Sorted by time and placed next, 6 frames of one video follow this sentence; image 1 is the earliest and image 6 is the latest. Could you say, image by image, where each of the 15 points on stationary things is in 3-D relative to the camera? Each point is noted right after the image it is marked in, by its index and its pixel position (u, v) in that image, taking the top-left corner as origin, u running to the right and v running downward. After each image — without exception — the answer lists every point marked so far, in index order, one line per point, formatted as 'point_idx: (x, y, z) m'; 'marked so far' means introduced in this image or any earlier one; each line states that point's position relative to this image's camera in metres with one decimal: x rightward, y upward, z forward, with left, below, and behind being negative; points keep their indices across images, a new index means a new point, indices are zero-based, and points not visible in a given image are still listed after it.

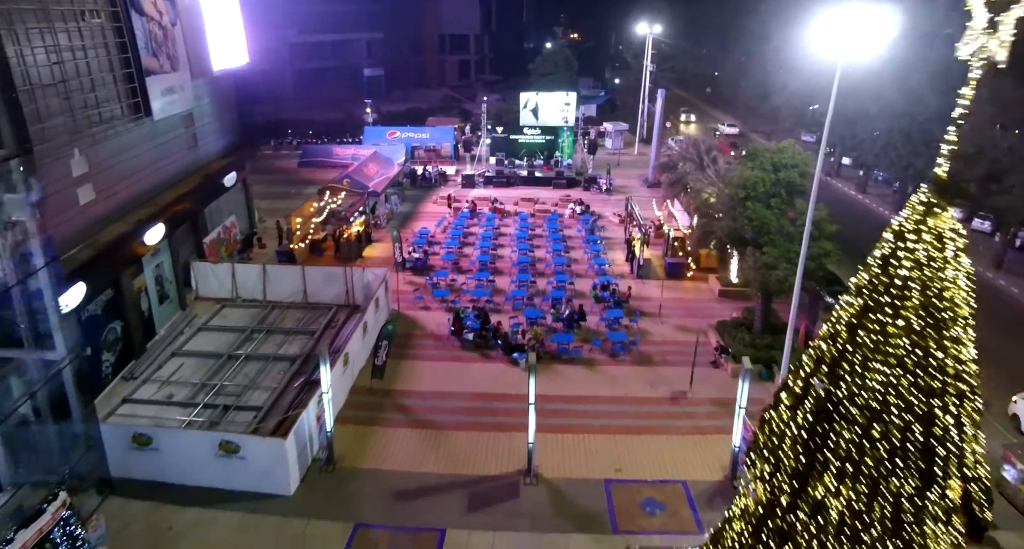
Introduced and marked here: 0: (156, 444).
0: (-8.0, -3.8, +14.2) m
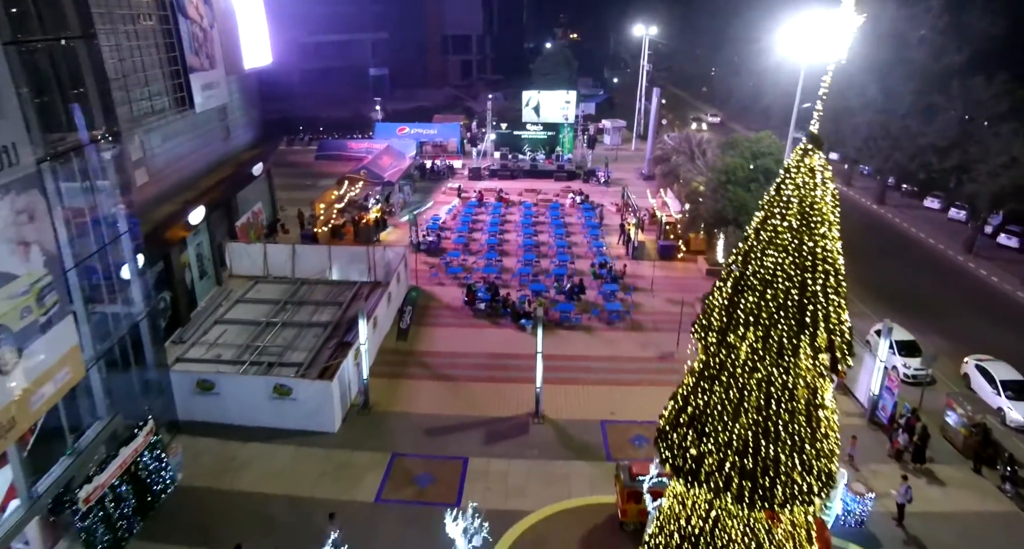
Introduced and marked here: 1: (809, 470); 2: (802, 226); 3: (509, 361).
0: (-7.7, -3.0, +16.5) m
1: (+3.3, -2.1, +6.8) m
2: (+2.9, +0.5, +6.3) m
3: (-0.1, -2.7, +19.8) m
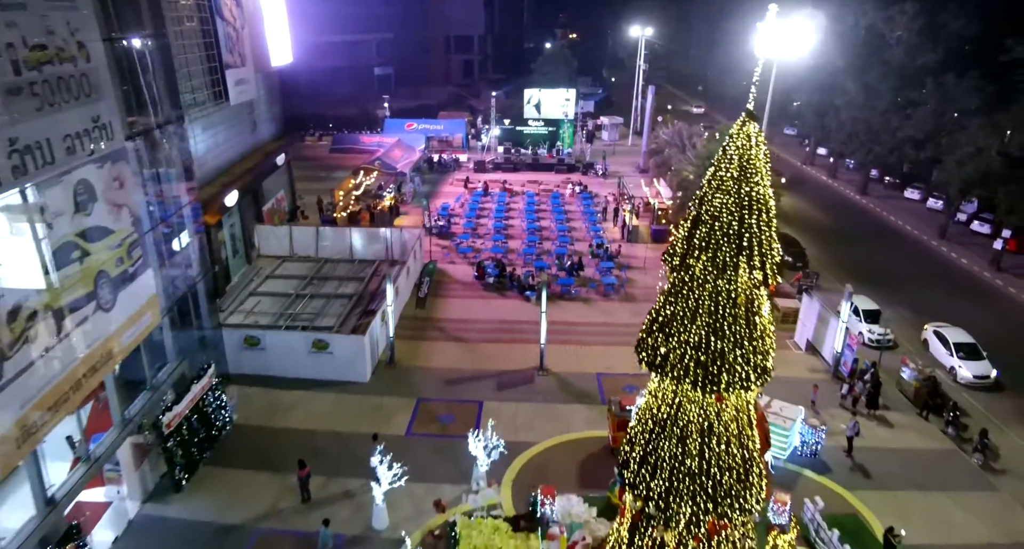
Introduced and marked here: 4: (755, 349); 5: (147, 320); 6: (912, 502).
0: (-7.5, -2.1, +18.9) m
1: (+3.5, -1.3, +9.2) m
2: (+3.2, +1.4, +8.7) m
3: (+0.1, -1.8, +22.2) m
4: (+3.6, -1.1, +9.2) m
5: (-8.6, -1.1, +14.6) m
6: (+9.8, -5.6, +15.4) m
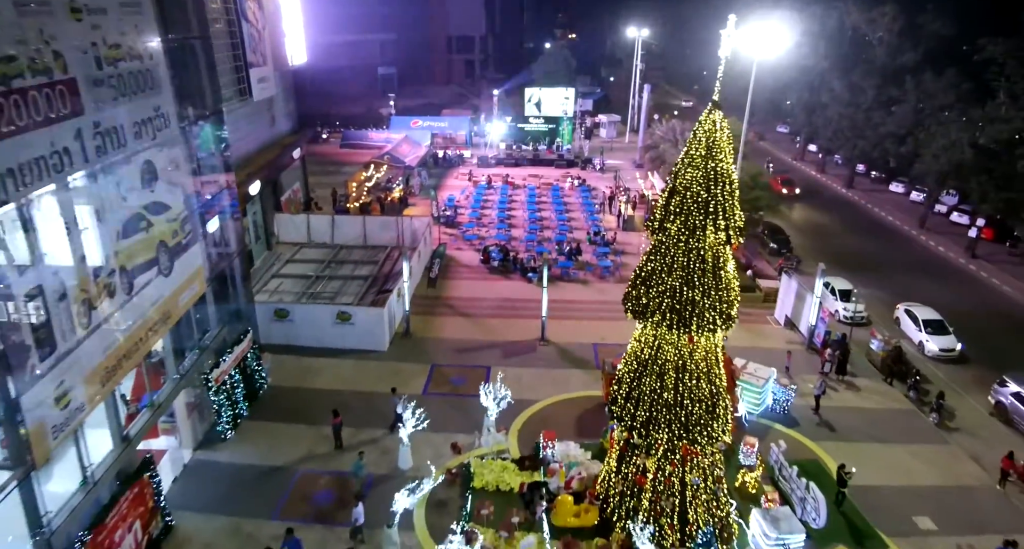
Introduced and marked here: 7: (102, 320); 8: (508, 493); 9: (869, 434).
0: (-7.4, -1.4, +20.9) m
1: (+3.7, -0.6, +11.2) m
2: (+3.3, +2.1, +10.7) m
3: (+0.3, -1.1, +24.2) m
4: (+3.8, -0.4, +11.2) m
5: (-8.4, -0.4, +16.6) m
6: (+9.9, -4.9, +17.4) m
7: (-8.3, -0.9, +12.8) m
8: (-0.1, -5.2, +14.9) m
9: (+10.4, -4.6, +18.2) m
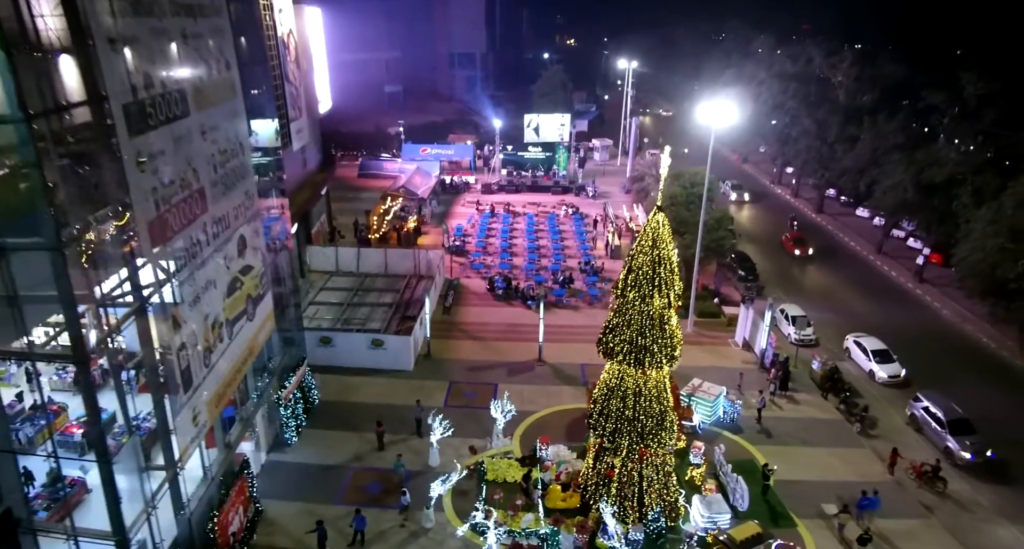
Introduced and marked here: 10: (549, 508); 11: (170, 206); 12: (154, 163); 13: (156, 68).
0: (-7.3, -2.7, +25.5) m
1: (+3.8, -1.9, +15.8) m
2: (+3.4, +0.7, +15.3) m
3: (+0.4, -2.5, +28.8) m
4: (+3.9, -1.7, +15.8) m
5: (-8.3, -1.7, +21.2) m
6: (+10.0, -6.2, +22.0) m
7: (-8.2, -2.3, +17.4) m
8: (0.0, -6.5, +19.6) m
9: (+10.5, -6.0, +22.8) m
10: (+1.1, -6.8, +18.4) m
11: (-8.2, +1.6, +14.9) m
12: (-8.2, +2.5, +14.4) m
13: (-8.3, +4.8, +14.7) m
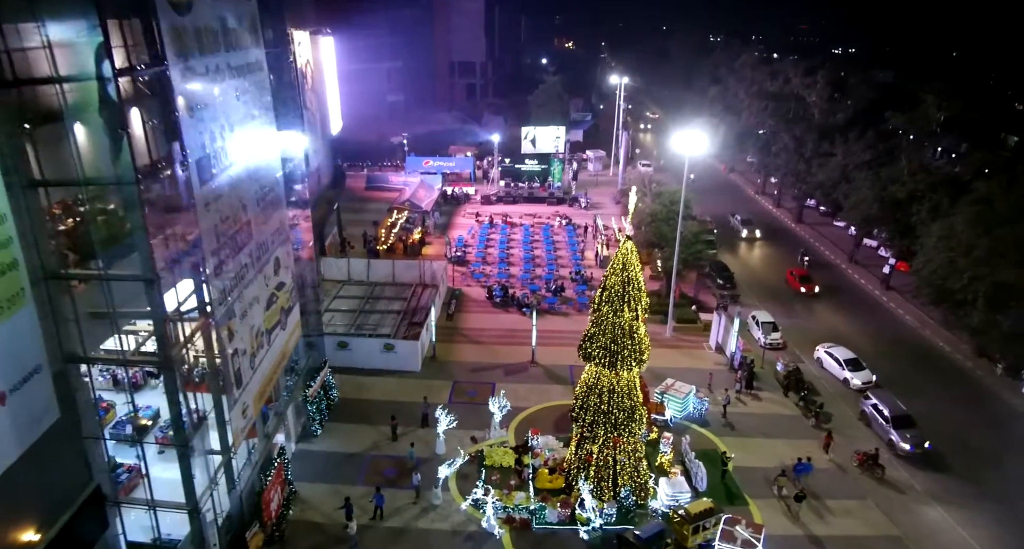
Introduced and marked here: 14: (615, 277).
0: (-7.4, -3.3, +28.7) m
1: (+3.6, -2.5, +19.1) m
2: (+3.3, +0.2, +18.6) m
3: (+0.2, -3.0, +32.1) m
4: (+3.7, -2.3, +19.1) m
5: (-8.5, -2.3, +24.5) m
6: (+9.8, -6.8, +25.3) m
7: (-8.4, -2.8, +20.6) m
8: (-0.2, -7.1, +22.8) m
9: (+10.3, -6.5, +26.1) m
10: (+0.9, -7.4, +21.6) m
11: (-8.3, +1.1, +18.2) m
12: (-8.4, +2.0, +17.7) m
13: (-8.5, +4.3, +18.0) m
14: (+3.0, 0.0, +18.7) m
